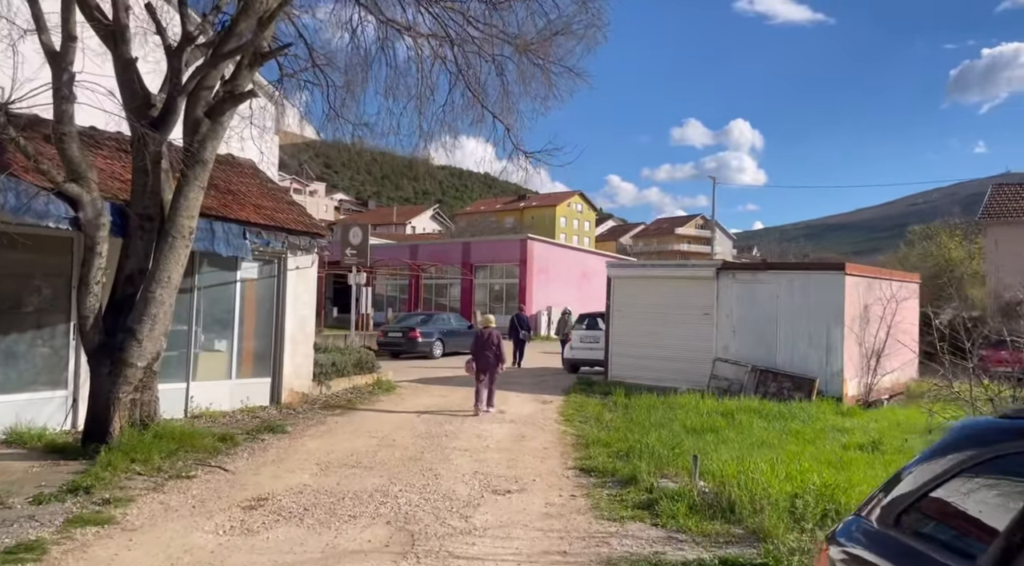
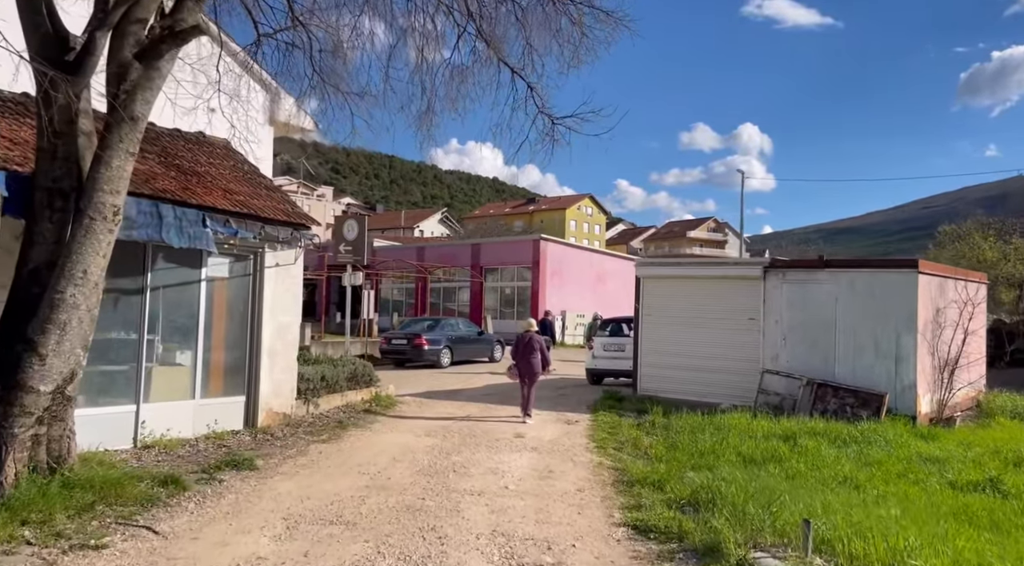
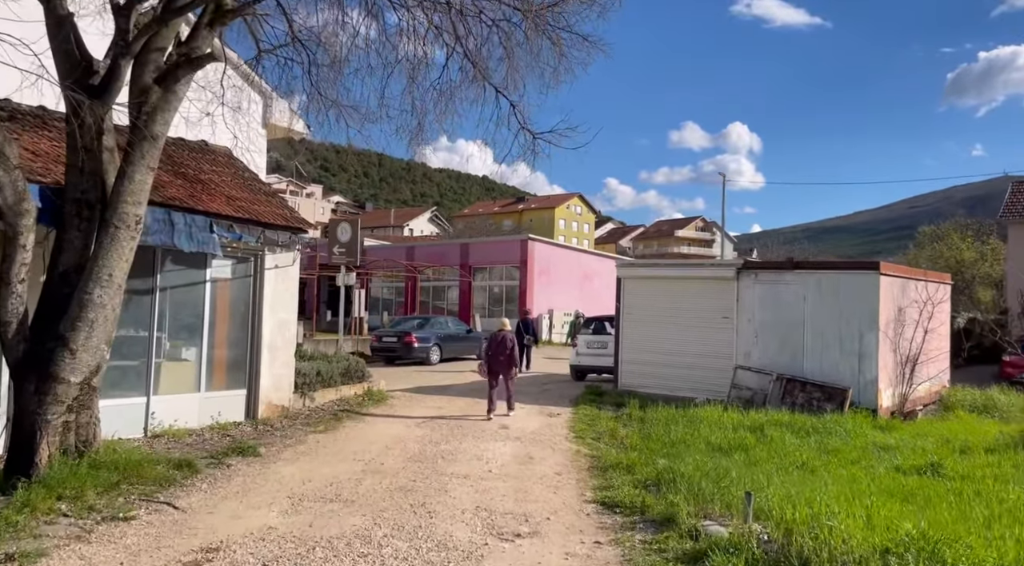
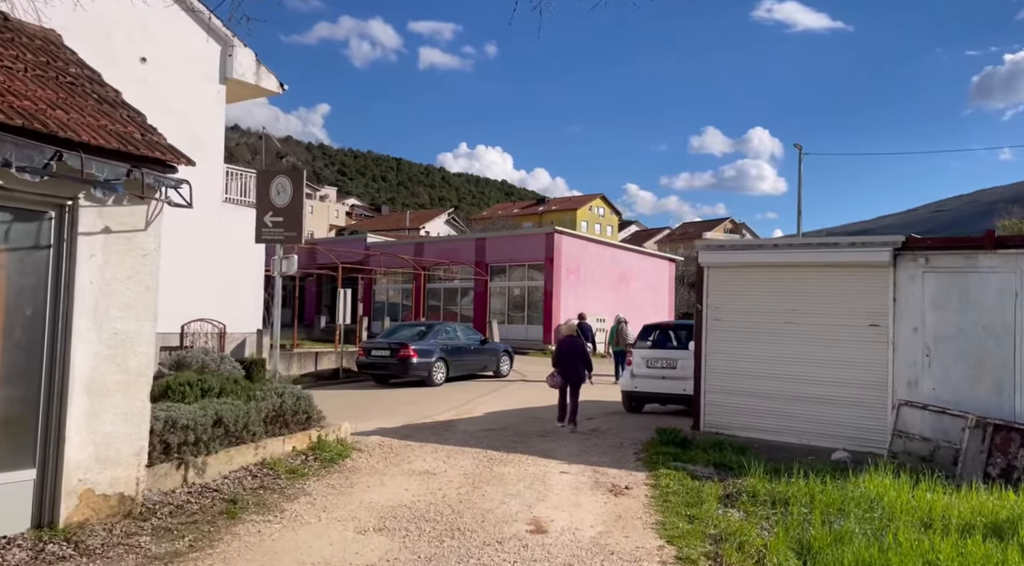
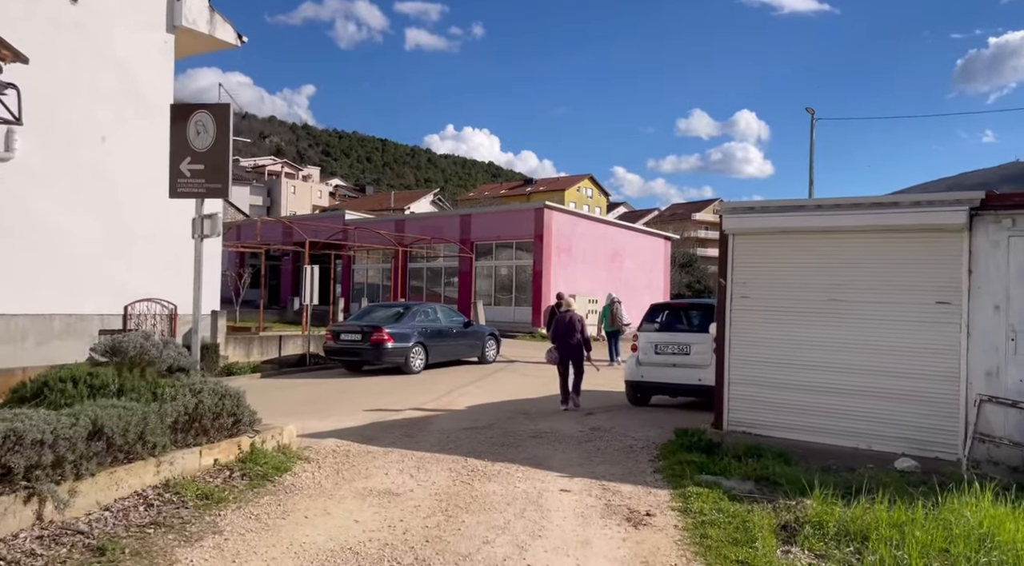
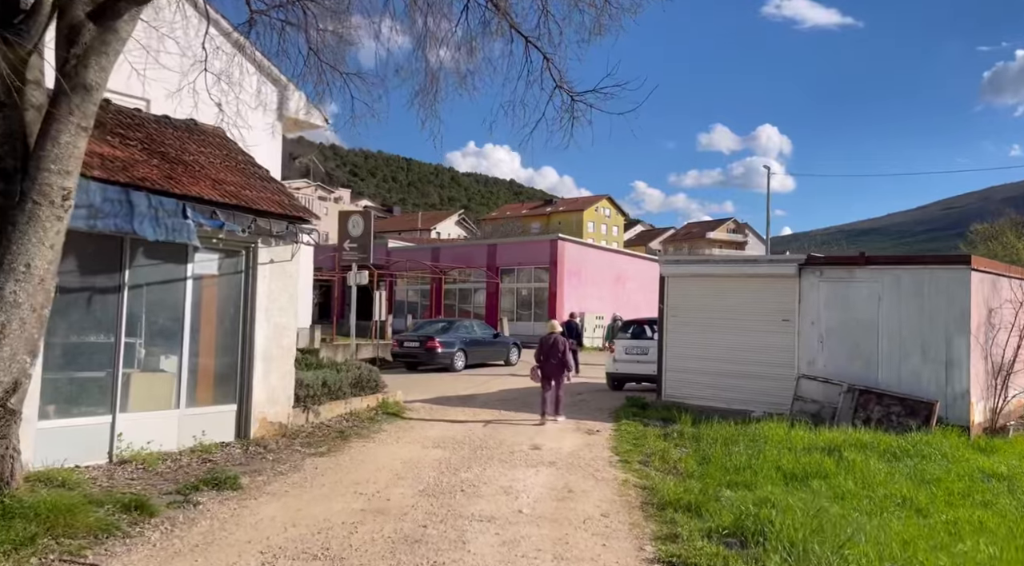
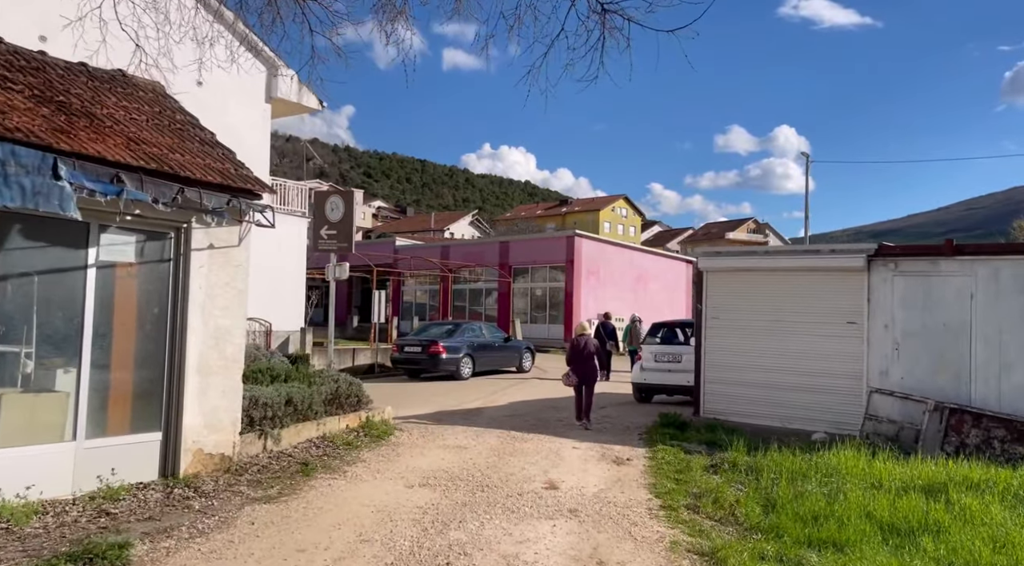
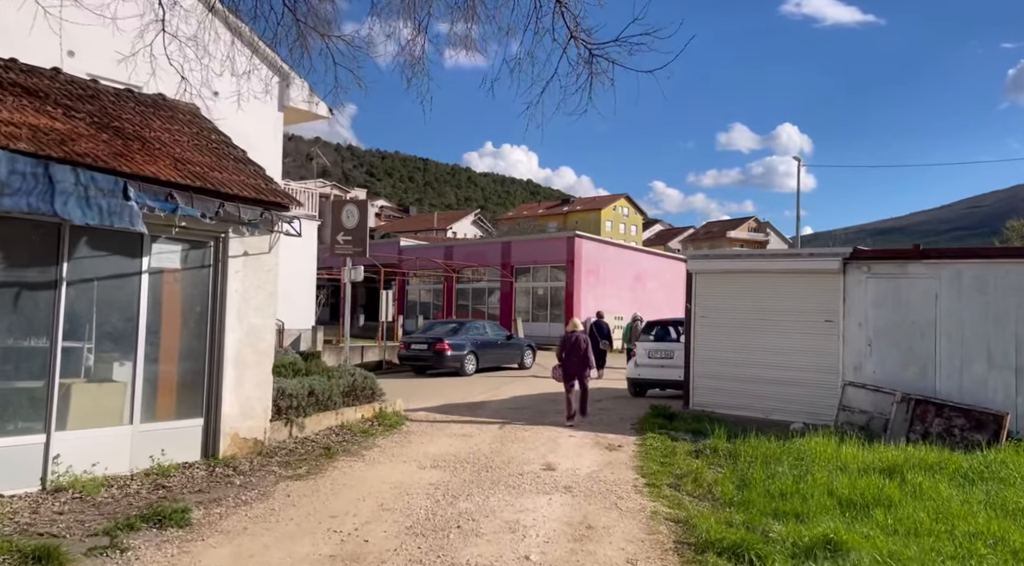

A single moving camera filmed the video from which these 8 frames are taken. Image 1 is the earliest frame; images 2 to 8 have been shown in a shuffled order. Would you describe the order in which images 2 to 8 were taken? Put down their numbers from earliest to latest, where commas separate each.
3, 2, 6, 8, 7, 4, 5
